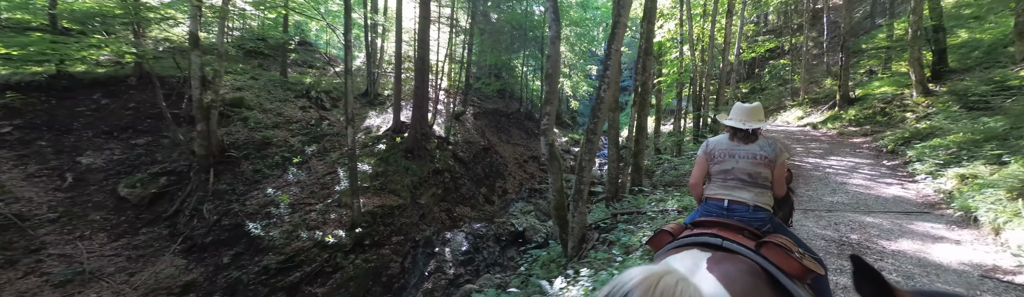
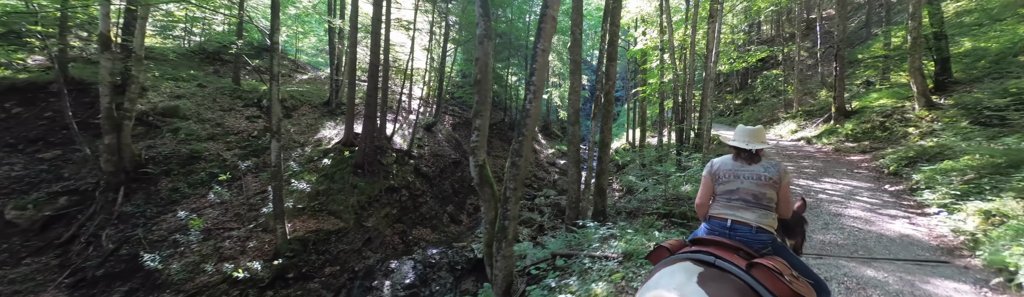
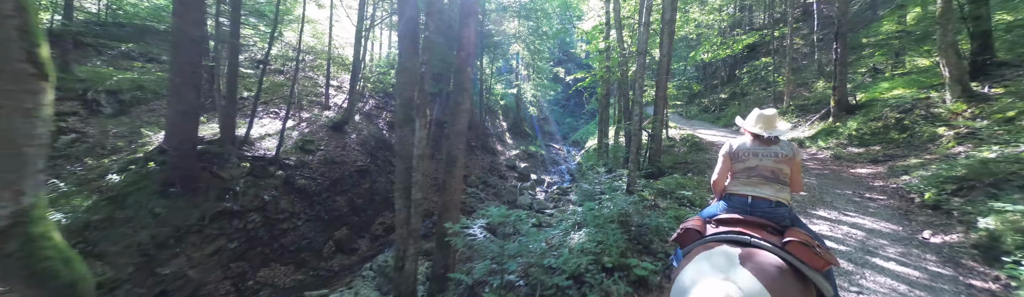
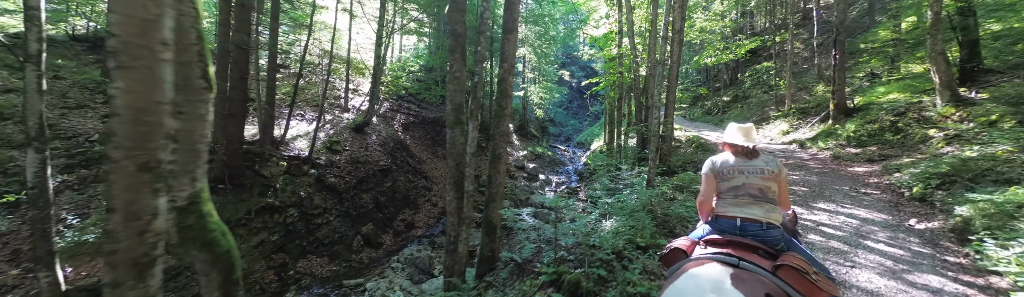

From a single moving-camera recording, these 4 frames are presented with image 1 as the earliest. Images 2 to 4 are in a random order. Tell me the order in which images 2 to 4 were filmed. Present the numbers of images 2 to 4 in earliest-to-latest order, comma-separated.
2, 4, 3
